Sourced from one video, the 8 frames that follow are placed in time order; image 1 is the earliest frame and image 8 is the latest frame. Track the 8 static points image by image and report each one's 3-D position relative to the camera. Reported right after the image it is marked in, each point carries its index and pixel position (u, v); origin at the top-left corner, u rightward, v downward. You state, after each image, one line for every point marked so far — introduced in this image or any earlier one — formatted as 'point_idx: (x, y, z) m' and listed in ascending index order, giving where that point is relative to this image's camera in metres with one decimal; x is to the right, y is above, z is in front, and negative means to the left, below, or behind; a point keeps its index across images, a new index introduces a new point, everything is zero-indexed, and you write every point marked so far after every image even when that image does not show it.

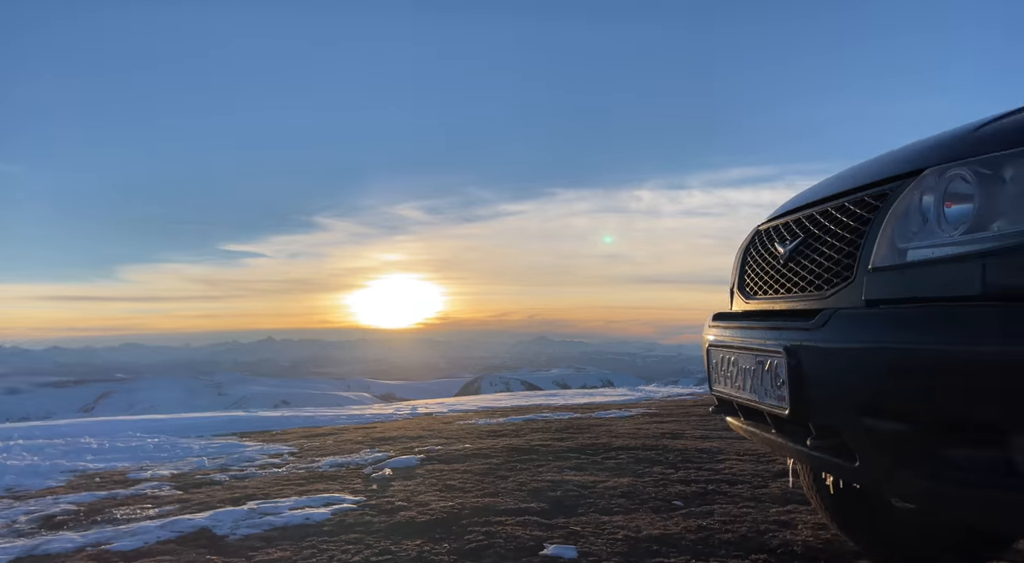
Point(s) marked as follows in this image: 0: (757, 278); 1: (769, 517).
0: (+2.6, 0.0, +8.4) m
1: (+4.0, -3.6, +12.4) m
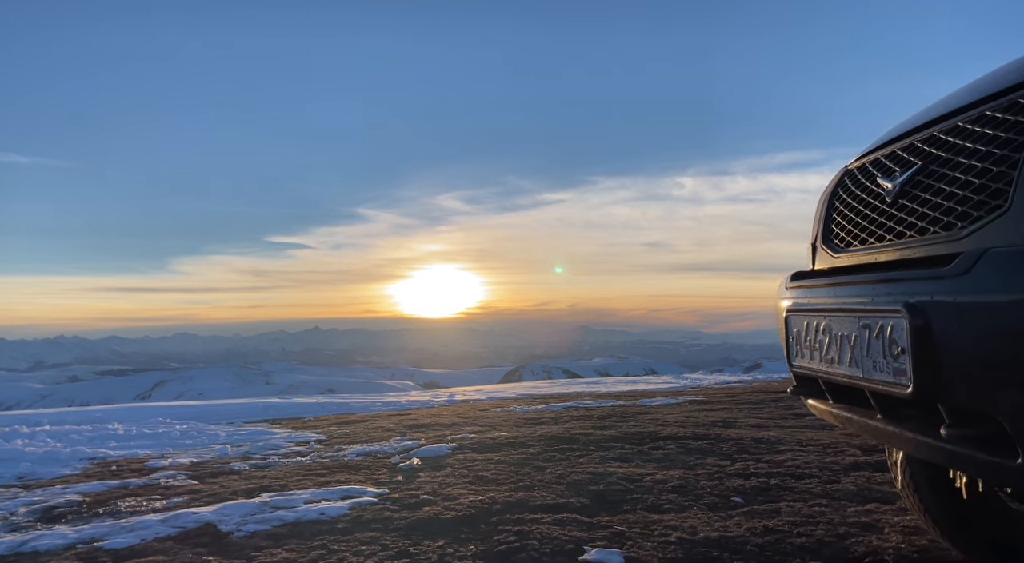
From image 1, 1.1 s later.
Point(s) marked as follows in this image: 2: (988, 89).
0: (+2.8, +0.5, +6.7) m
1: (+4.5, -3.1, +10.7) m
2: (+3.3, +1.3, +5.5) m
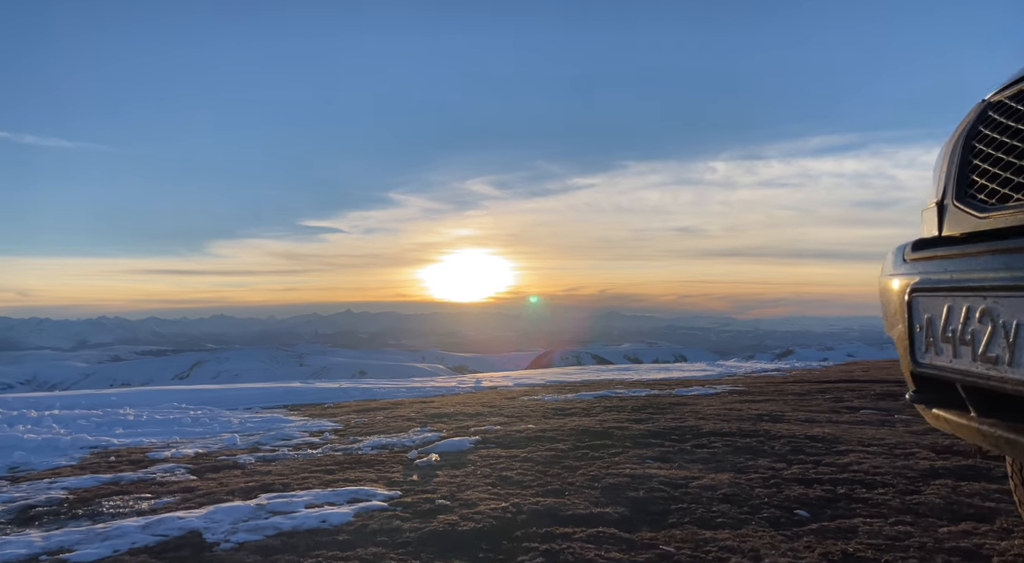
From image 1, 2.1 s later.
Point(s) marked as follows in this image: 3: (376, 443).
0: (+3.0, +0.6, +5.0) m
1: (+4.8, -2.9, +9.0) m
2: (+3.4, +1.5, +3.7) m
3: (-3.1, -3.7, +18.5) m
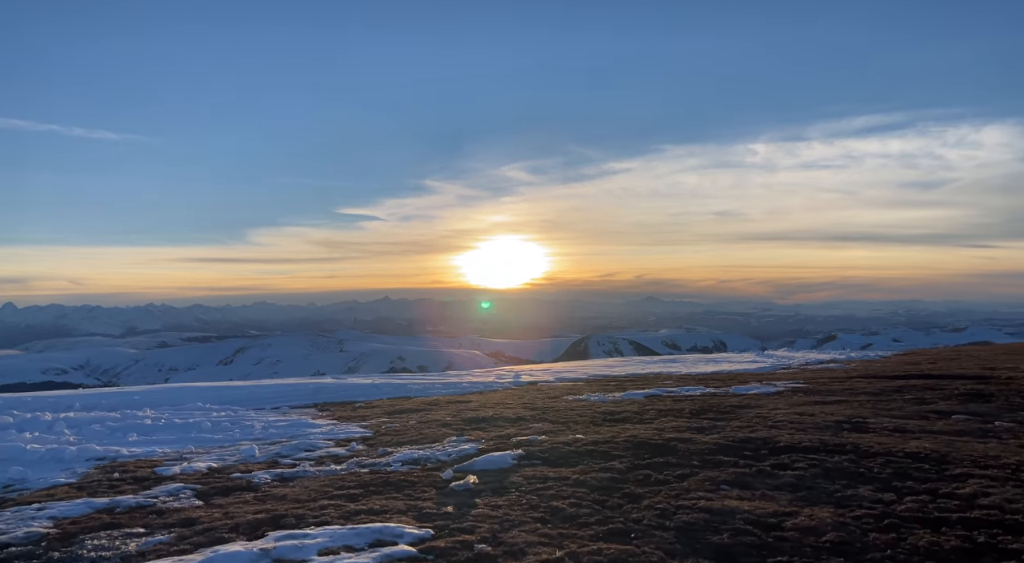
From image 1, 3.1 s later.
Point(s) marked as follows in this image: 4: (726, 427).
0: (+3.3, +0.6, +2.6) m
1: (+5.3, -2.9, +6.6) m
2: (+3.7, +1.4, +1.4) m
3: (-2.1, -3.6, +16.5) m
4: (+4.9, -3.3, +18.6) m
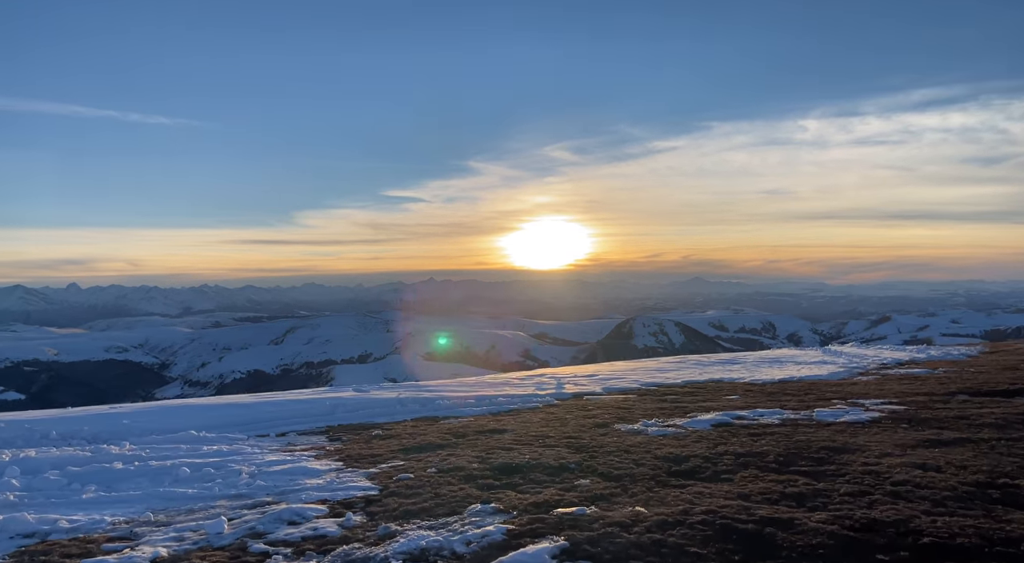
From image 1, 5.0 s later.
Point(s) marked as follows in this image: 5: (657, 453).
0: (+3.2, -0.2, -1.8) m
1: (+5.4, -3.6, +2.2) m
2: (+3.4, +0.5, -3.1) m
3: (-1.5, -4.1, +12.5) m
4: (+5.6, -3.7, +14.1) m
5: (+3.4, -4.0, +18.8) m
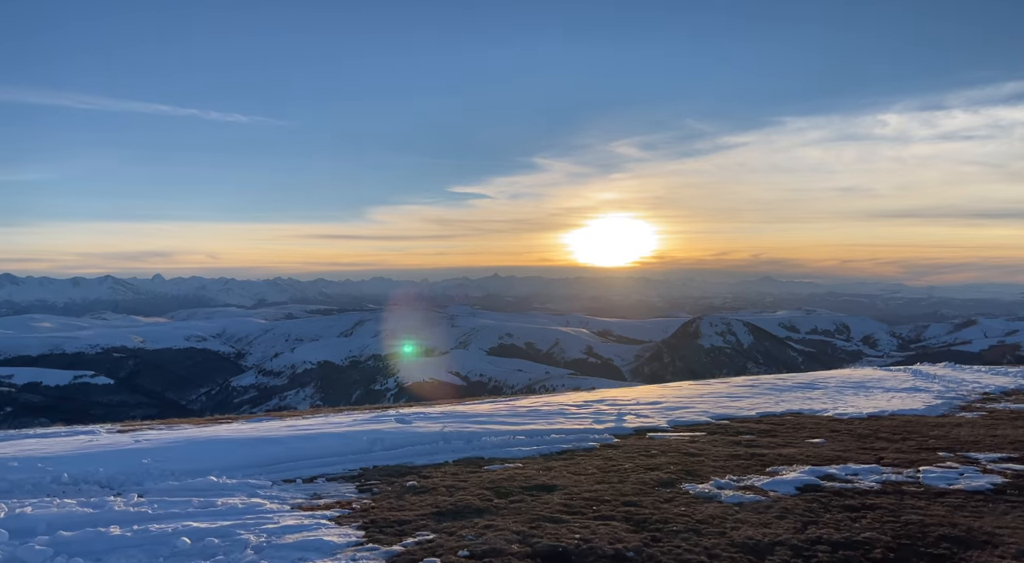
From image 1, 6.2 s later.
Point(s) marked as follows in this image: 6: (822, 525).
0: (+2.5, -1.3, -4.9) m
1: (+5.0, -4.6, -1.1) m
2: (+2.6, -0.5, -6.2) m
3: (-1.1, -5.0, +9.7) m
4: (+6.1, -4.7, +10.8) m
5: (+4.3, -4.9, +15.6) m
6: (+6.2, -4.9, +16.3) m
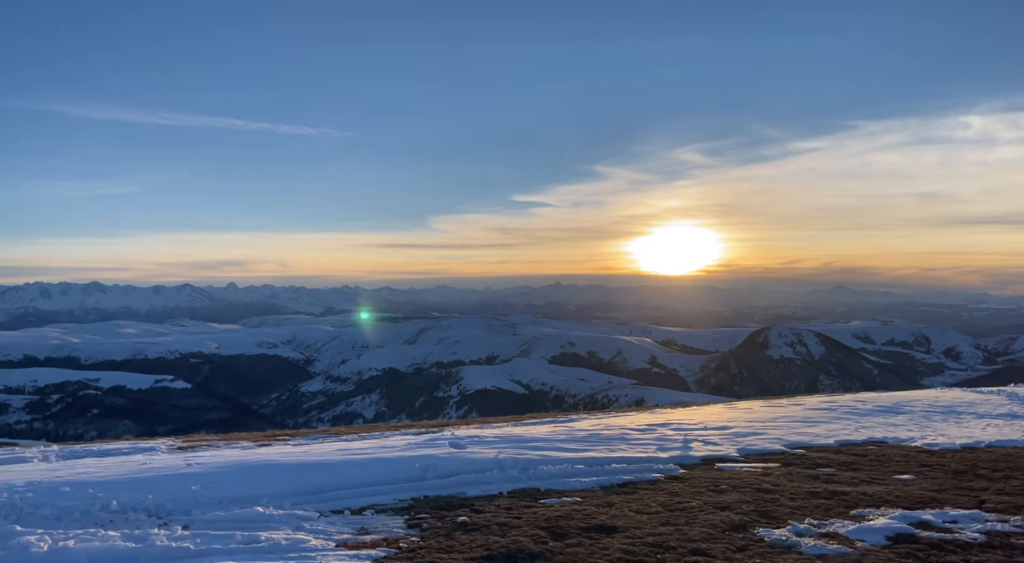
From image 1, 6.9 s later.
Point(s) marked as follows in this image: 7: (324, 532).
0: (+1.9, -1.6, -6.4) m
1: (+4.6, -5.0, -2.9) m
2: (+1.9, -0.8, -7.8) m
3: (-0.6, -5.5, +8.4) m
4: (+6.7, -5.2, +8.9) m
5: (+5.3, -5.4, +13.9) m
6: (+7.3, -5.4, +14.4) m
7: (-4.6, -6.0, +19.8) m
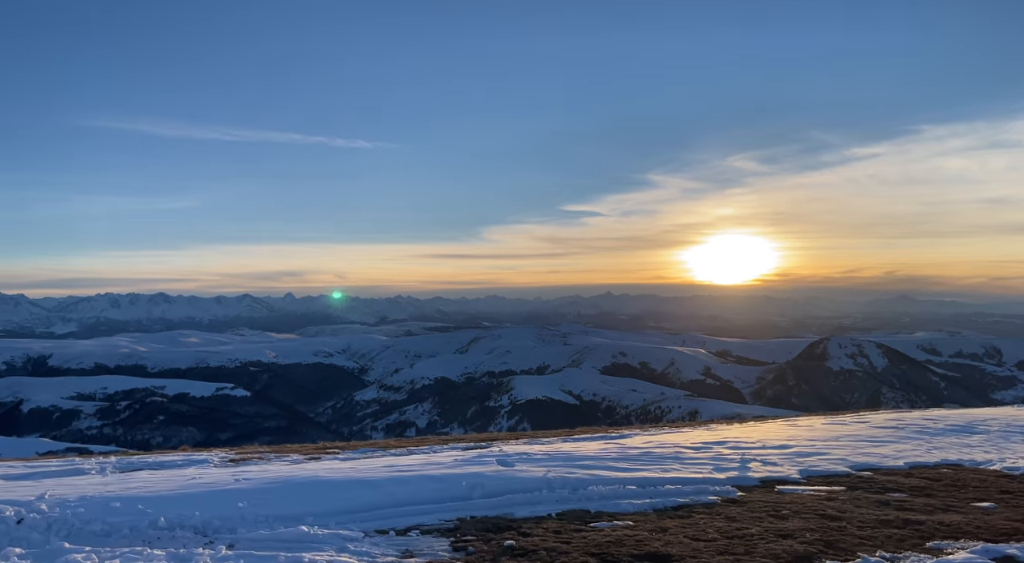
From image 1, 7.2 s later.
0: (+1.3, -1.6, -7.3) m
1: (+4.3, -5.0, -3.9) m
2: (+1.3, -0.8, -8.6) m
3: (-0.1, -5.7, +7.6) m
4: (+7.2, -5.4, +7.7) m
5: (+6.0, -5.7, +12.7) m
6: (+8.1, -5.7, +13.1) m
7: (-3.4, -6.3, +19.2) m
